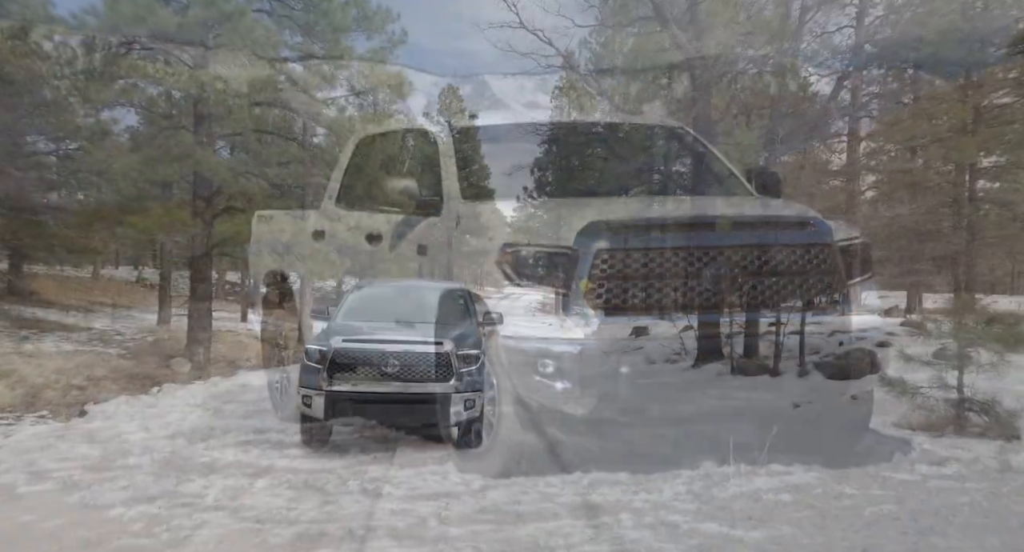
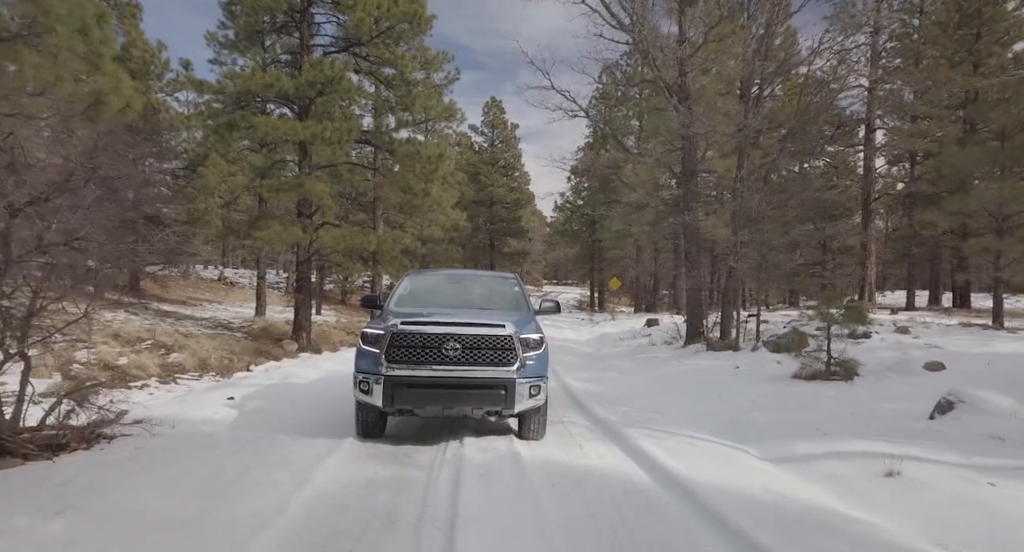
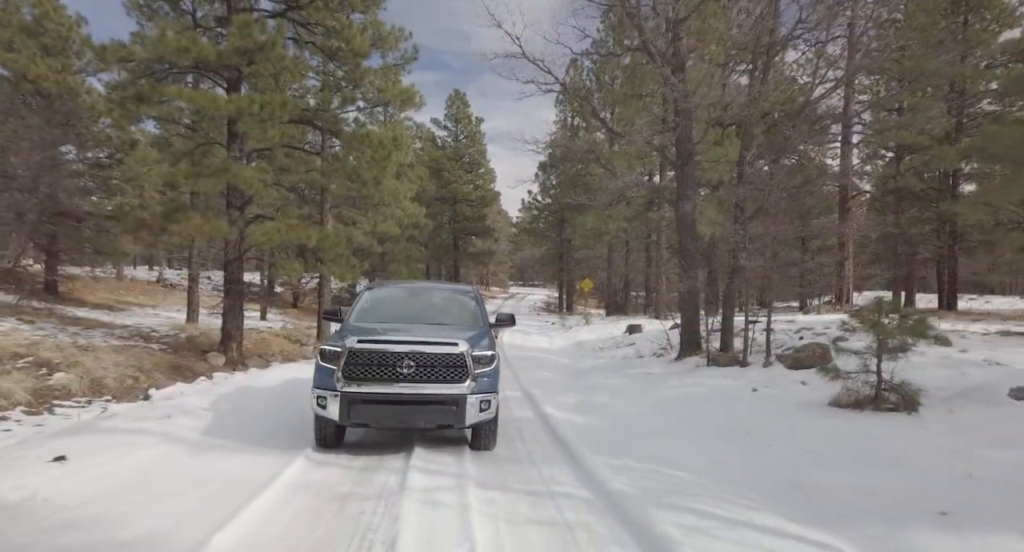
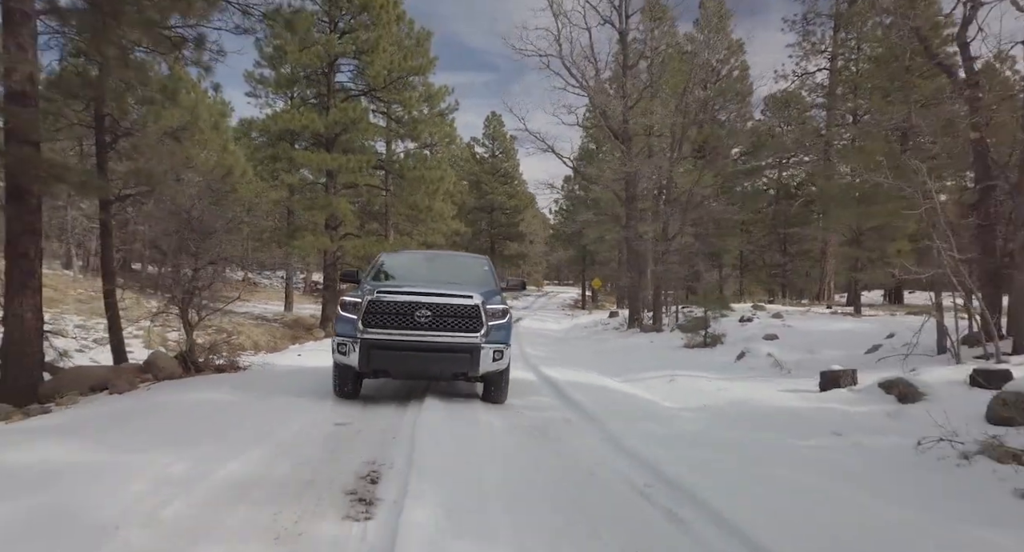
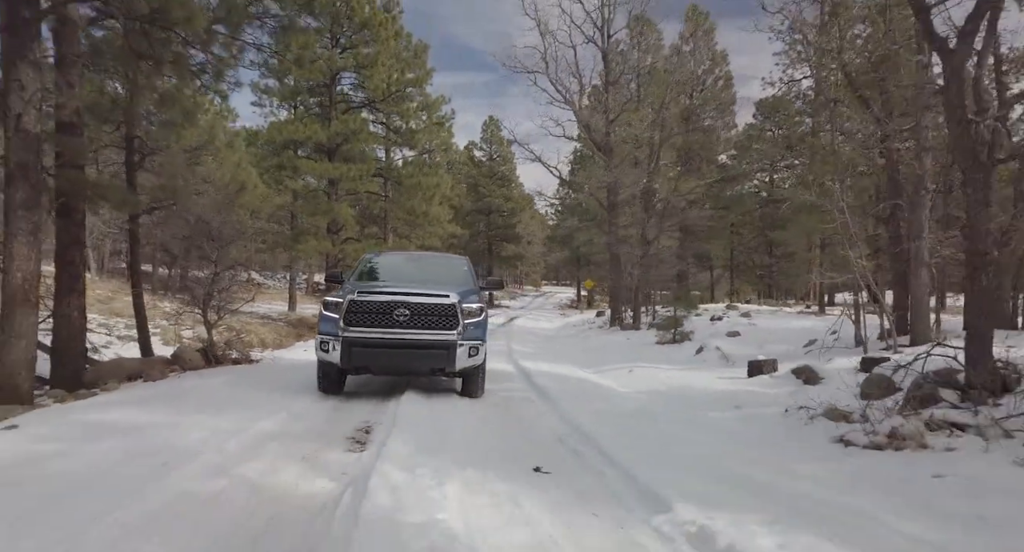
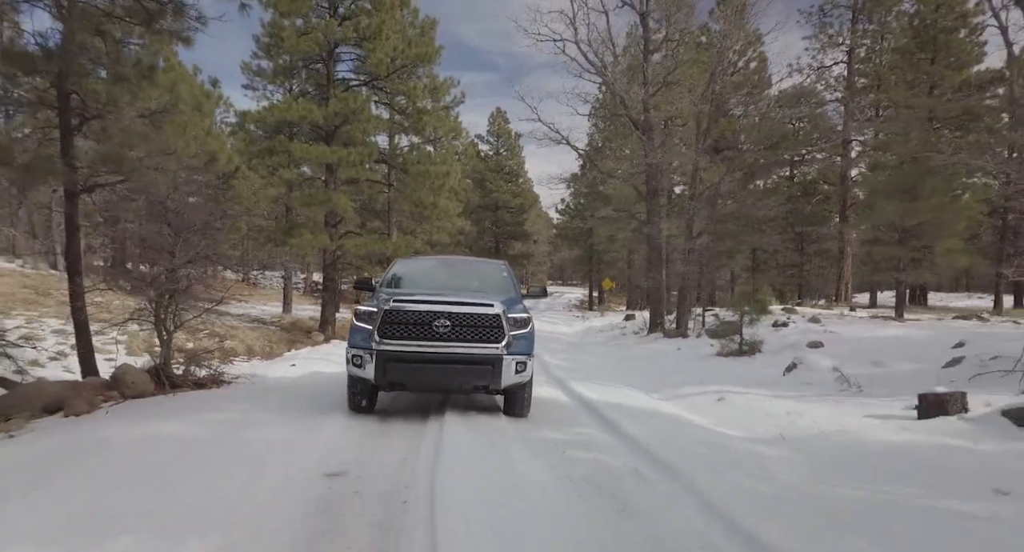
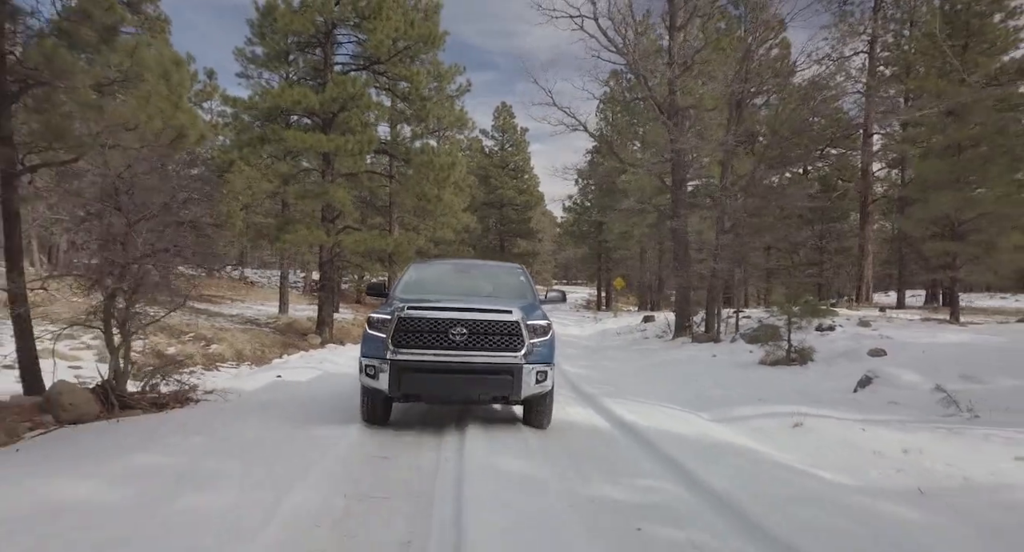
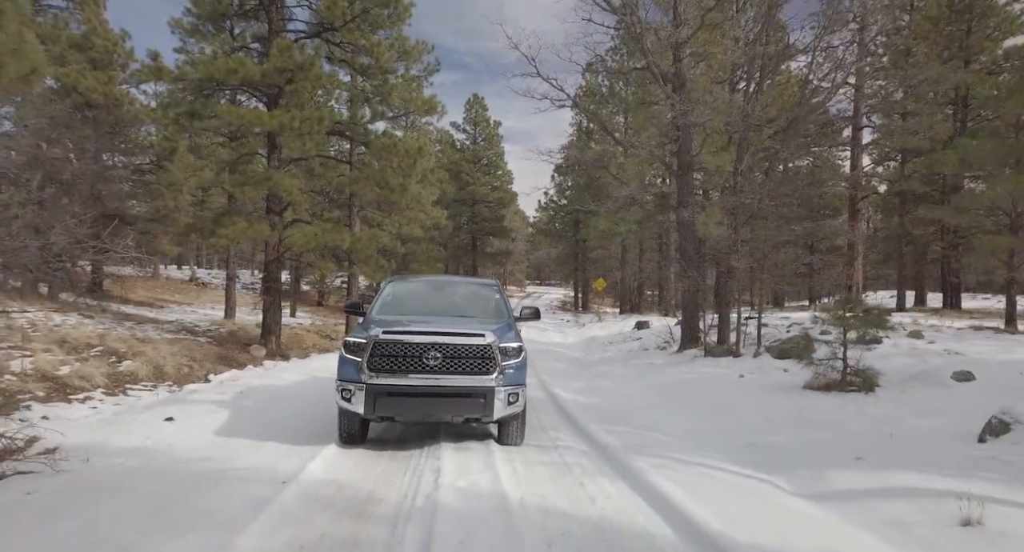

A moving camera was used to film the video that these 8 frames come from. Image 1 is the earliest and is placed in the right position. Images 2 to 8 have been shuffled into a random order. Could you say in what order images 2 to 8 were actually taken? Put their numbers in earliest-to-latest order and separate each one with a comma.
3, 8, 2, 7, 6, 4, 5
